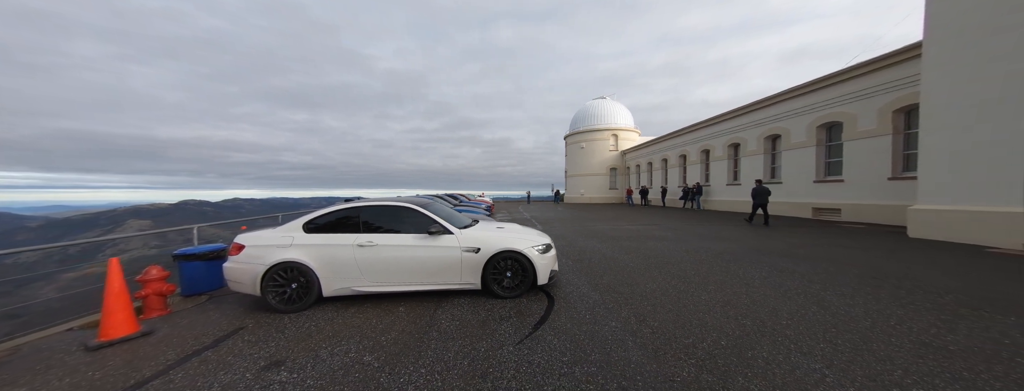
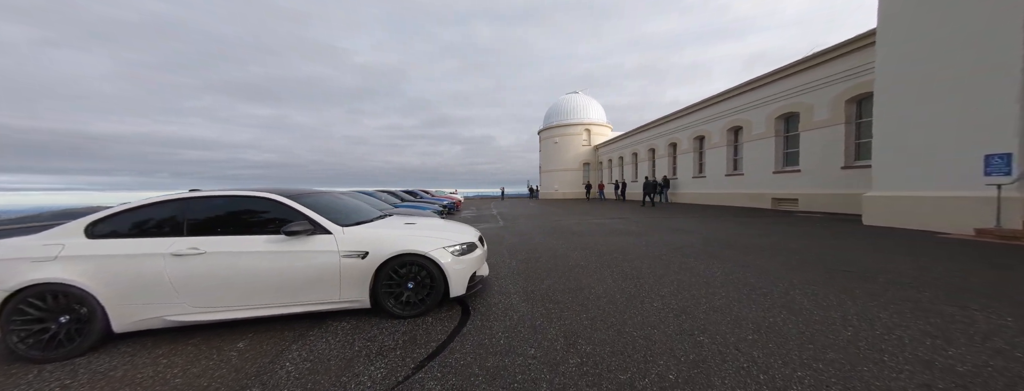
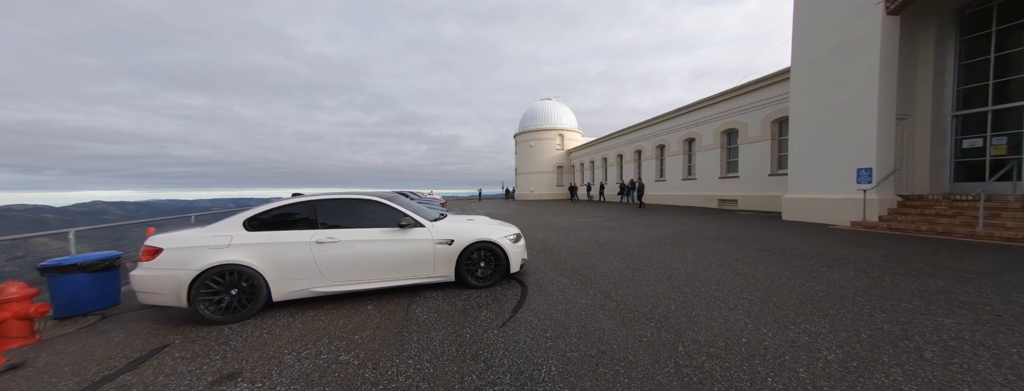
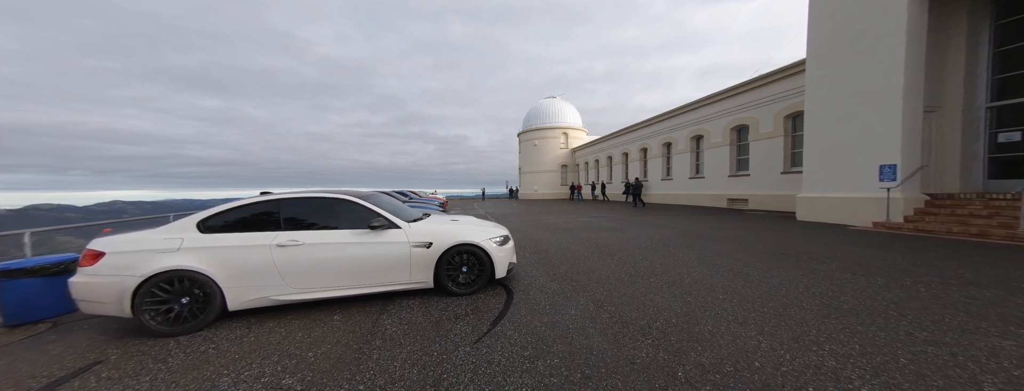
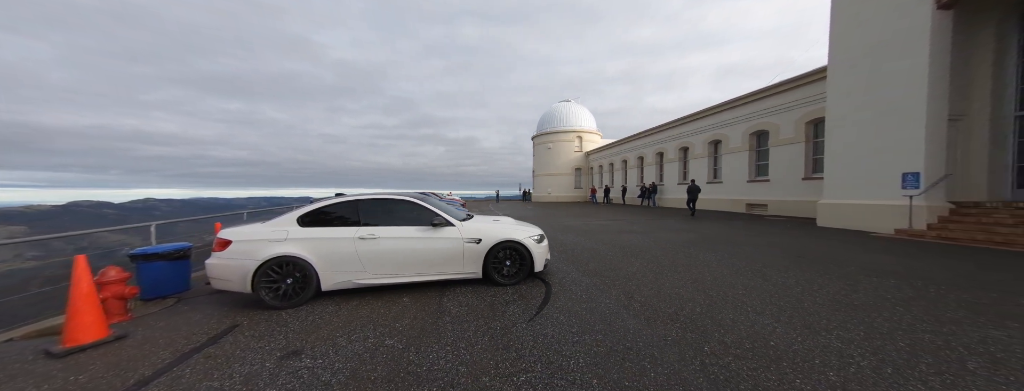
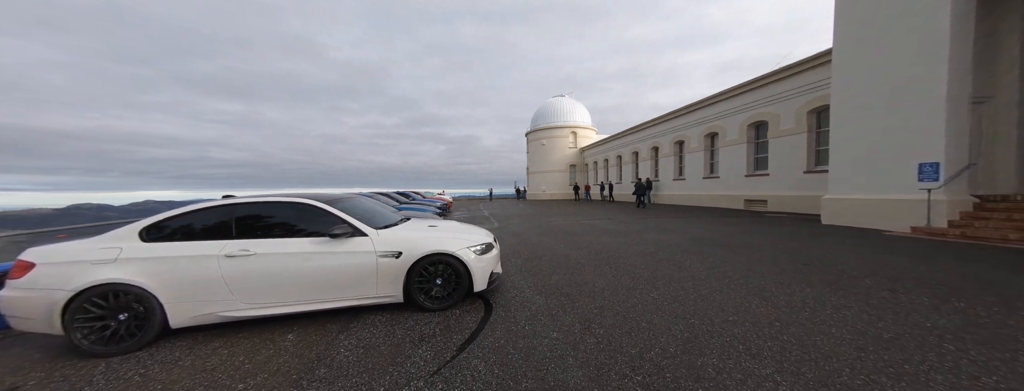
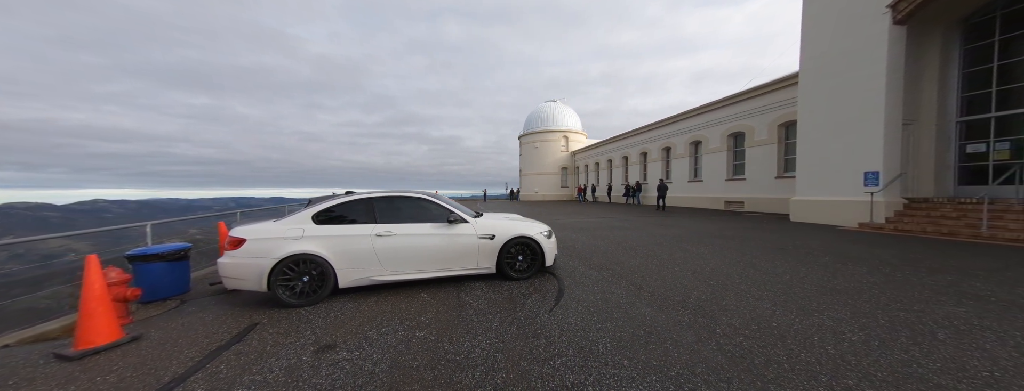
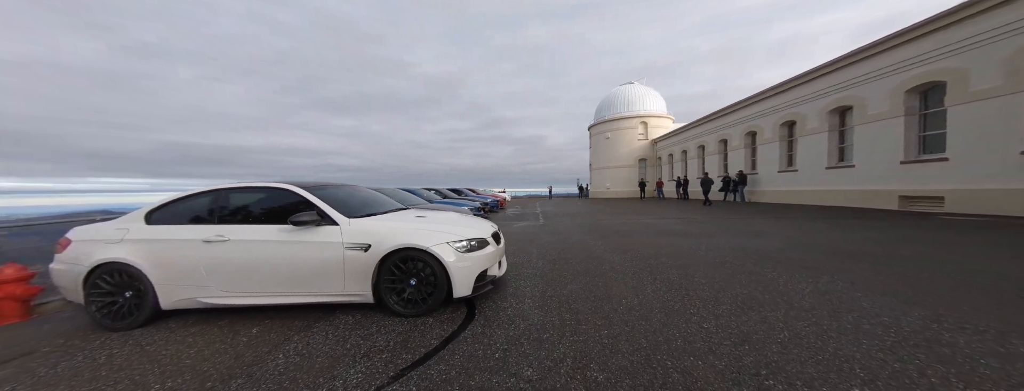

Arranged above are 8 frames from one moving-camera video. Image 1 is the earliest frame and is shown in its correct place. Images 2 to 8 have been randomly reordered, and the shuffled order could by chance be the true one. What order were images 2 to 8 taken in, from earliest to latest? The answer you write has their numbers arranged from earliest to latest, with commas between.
5, 7, 3, 4, 6, 2, 8
